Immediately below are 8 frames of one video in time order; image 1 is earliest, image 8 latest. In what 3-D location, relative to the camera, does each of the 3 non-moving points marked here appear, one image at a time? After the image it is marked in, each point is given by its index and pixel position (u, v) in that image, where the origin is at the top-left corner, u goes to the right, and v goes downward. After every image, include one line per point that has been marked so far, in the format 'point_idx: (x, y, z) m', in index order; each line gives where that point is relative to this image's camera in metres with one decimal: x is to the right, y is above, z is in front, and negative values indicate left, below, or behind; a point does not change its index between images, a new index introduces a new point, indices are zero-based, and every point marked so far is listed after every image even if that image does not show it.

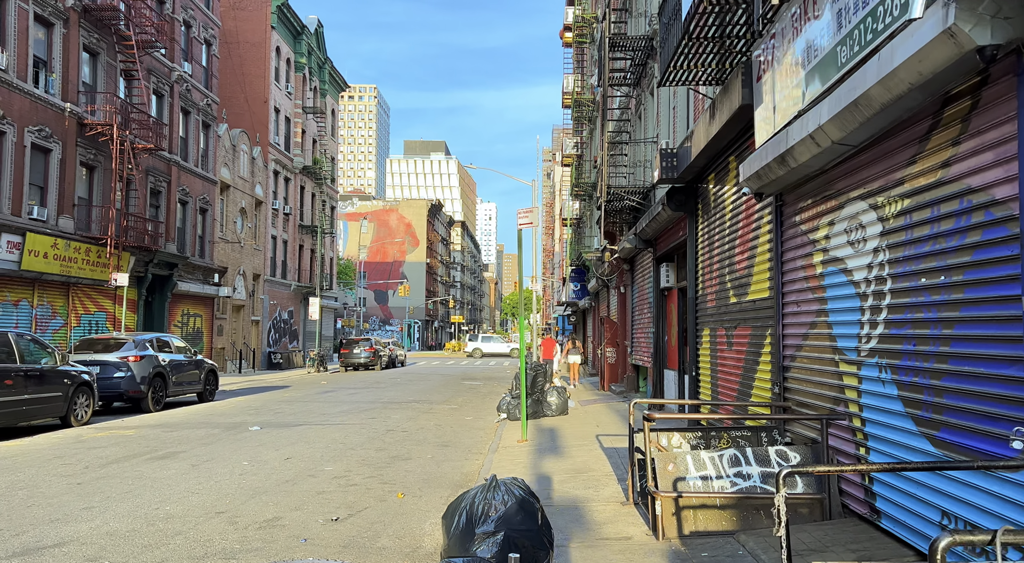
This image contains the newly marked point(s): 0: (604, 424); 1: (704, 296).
0: (+1.6, -2.4, +14.2) m
1: (+2.7, -0.2, +11.6) m
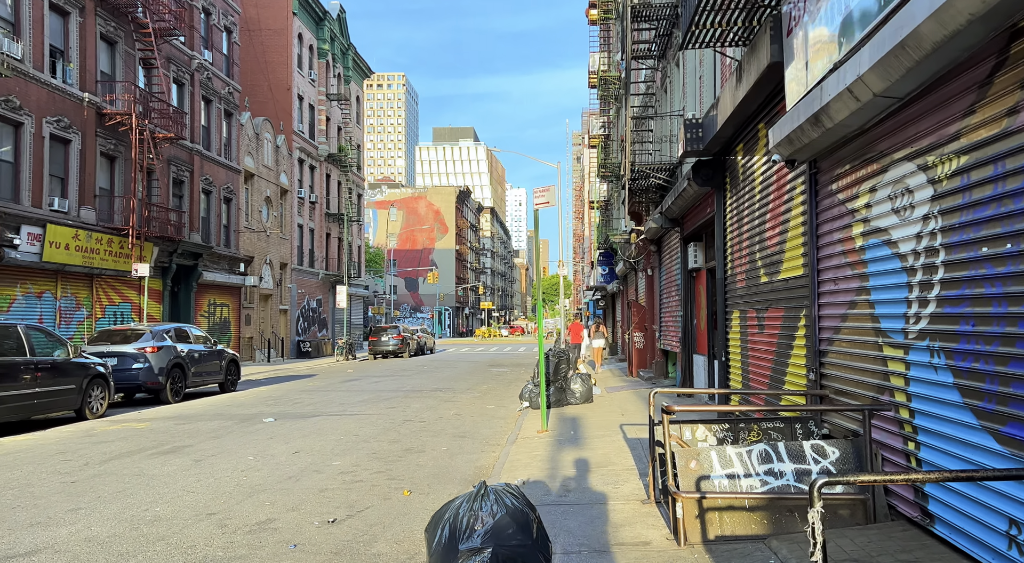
0: (+1.9, -2.1, +13.6) m
1: (+2.9, +0.1, +10.8) m
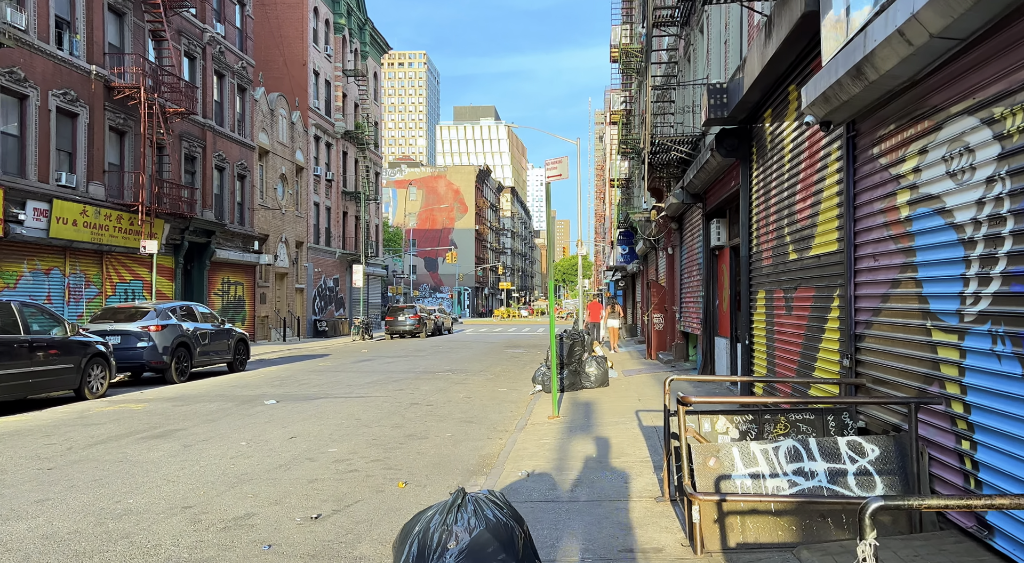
0: (+2.1, -1.8, +13.0) m
1: (+3.0, +0.3, +10.1) m
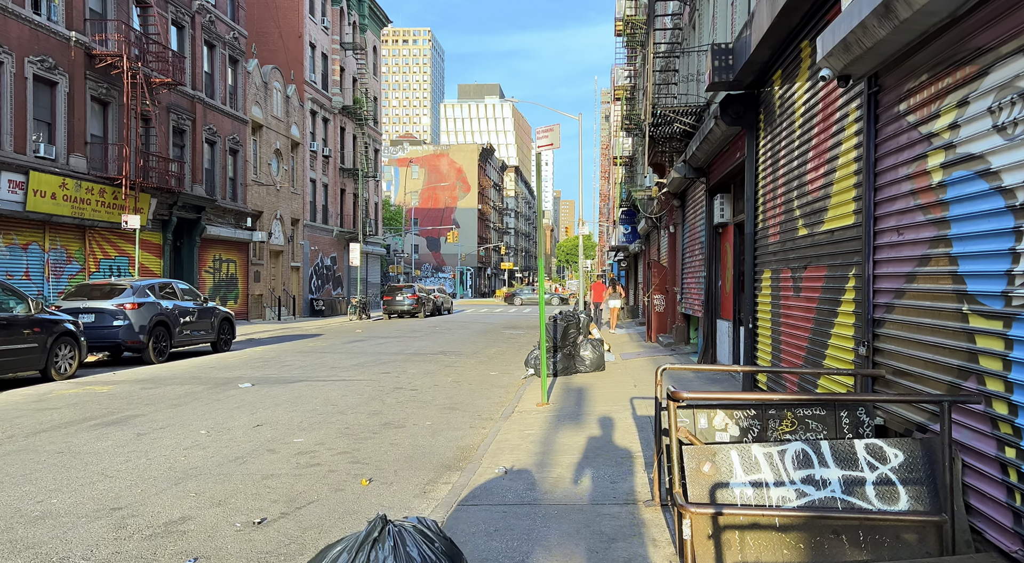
0: (+1.9, -1.5, +12.2) m
1: (+2.8, +0.6, +9.3) m
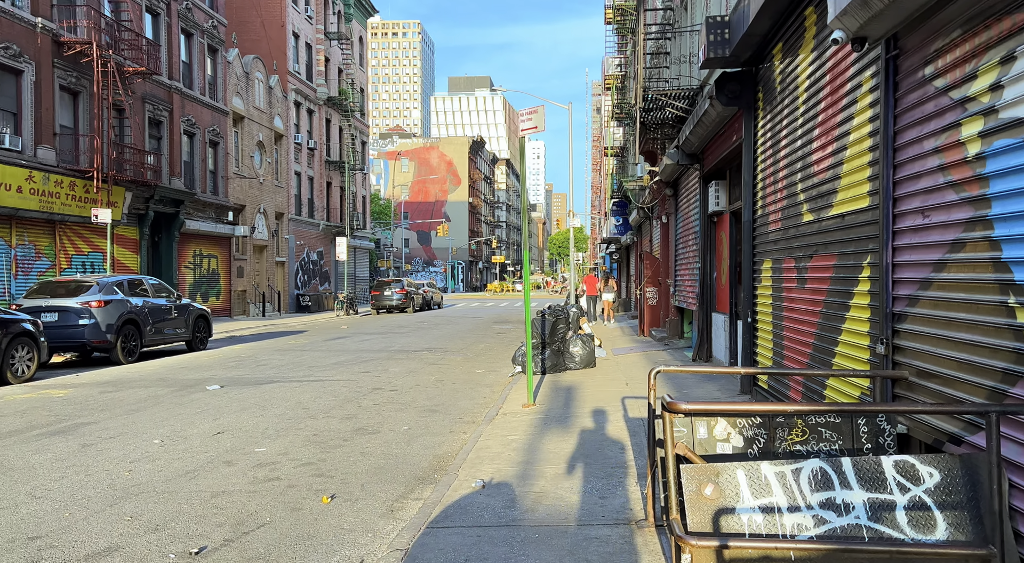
0: (+1.7, -1.4, +11.5) m
1: (+2.6, +0.7, +8.6) m
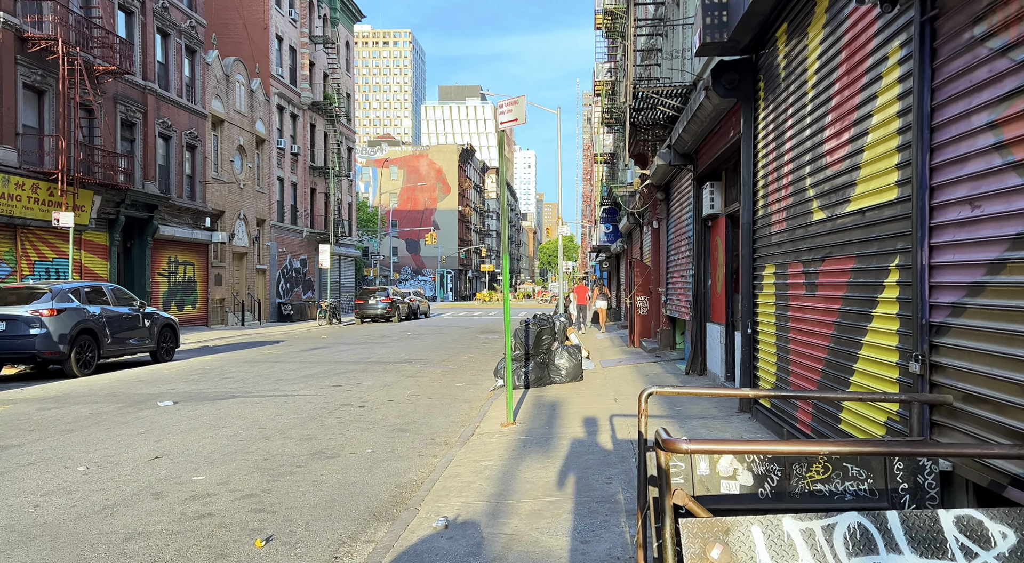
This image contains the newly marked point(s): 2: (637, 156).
0: (+1.5, -1.5, +10.7) m
1: (+2.4, +0.6, +7.8) m
2: (+2.6, +2.6, +17.4) m
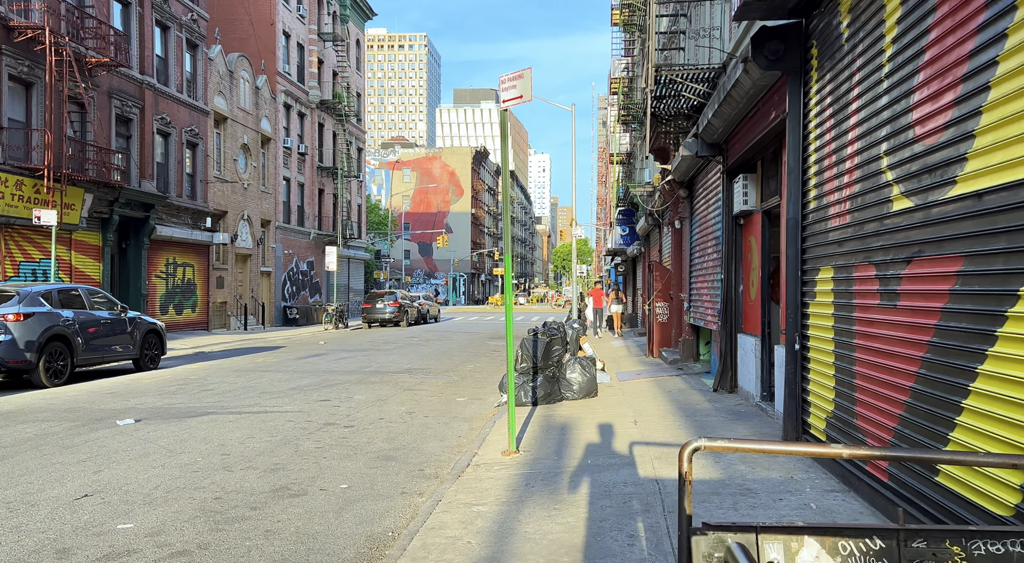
0: (+1.5, -1.5, +9.4) m
1: (+2.4, +0.5, +6.5) m
2: (+2.8, +2.6, +16.1) m
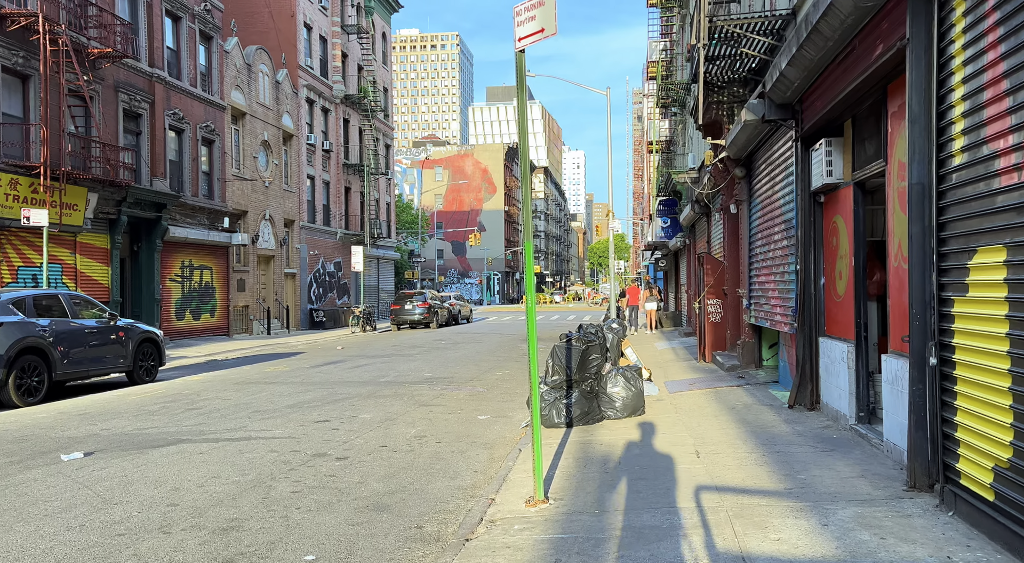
0: (+1.8, -1.5, +7.5) m
1: (+2.5, +0.6, +4.6) m
2: (+3.3, +2.6, +14.2) m
